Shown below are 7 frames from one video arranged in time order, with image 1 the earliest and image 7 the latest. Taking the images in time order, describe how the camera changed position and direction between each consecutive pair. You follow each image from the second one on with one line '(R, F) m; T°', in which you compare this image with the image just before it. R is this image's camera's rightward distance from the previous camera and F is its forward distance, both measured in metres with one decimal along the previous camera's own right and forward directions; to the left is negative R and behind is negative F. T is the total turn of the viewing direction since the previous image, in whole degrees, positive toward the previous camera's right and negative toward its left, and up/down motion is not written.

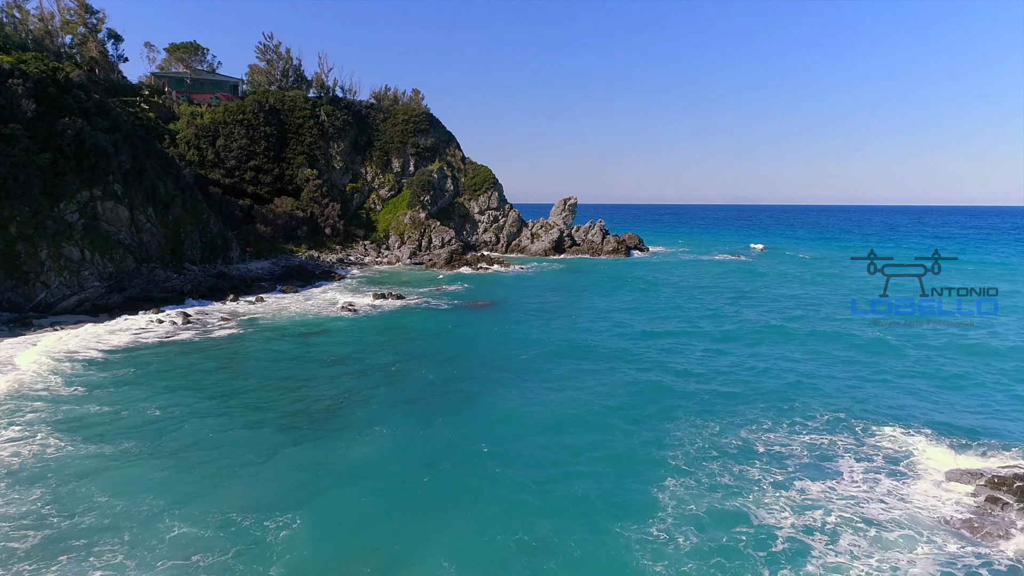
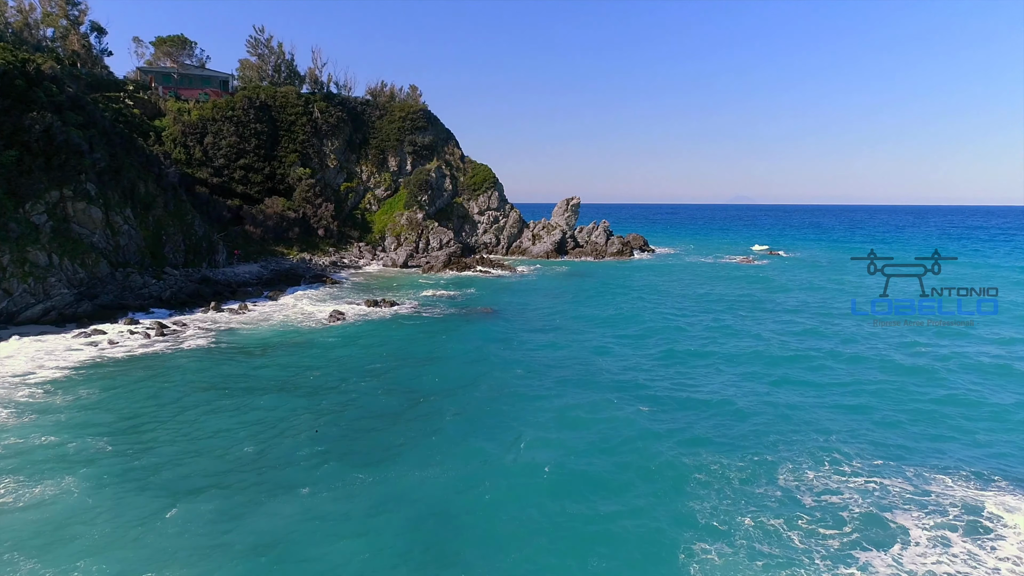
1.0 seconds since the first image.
(0.0, +2.5) m; 0°
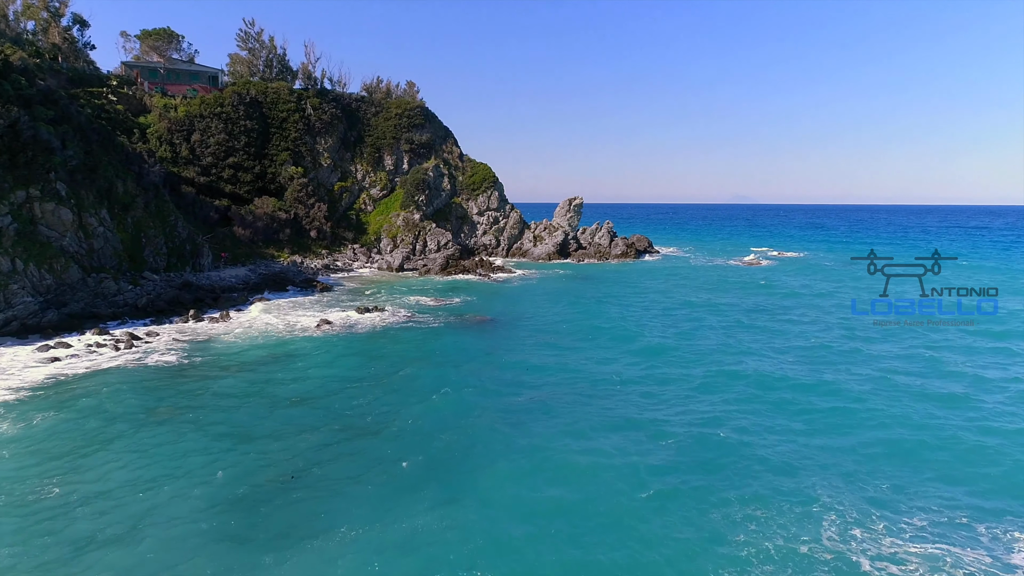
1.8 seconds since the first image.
(0.0, +2.5) m; 0°
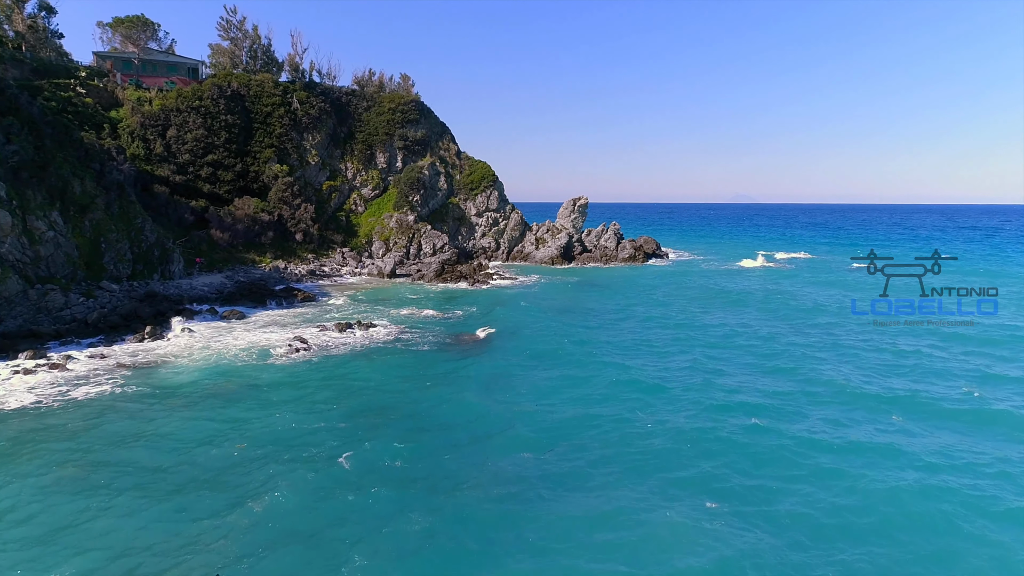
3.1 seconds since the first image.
(0.0, +4.1) m; 0°
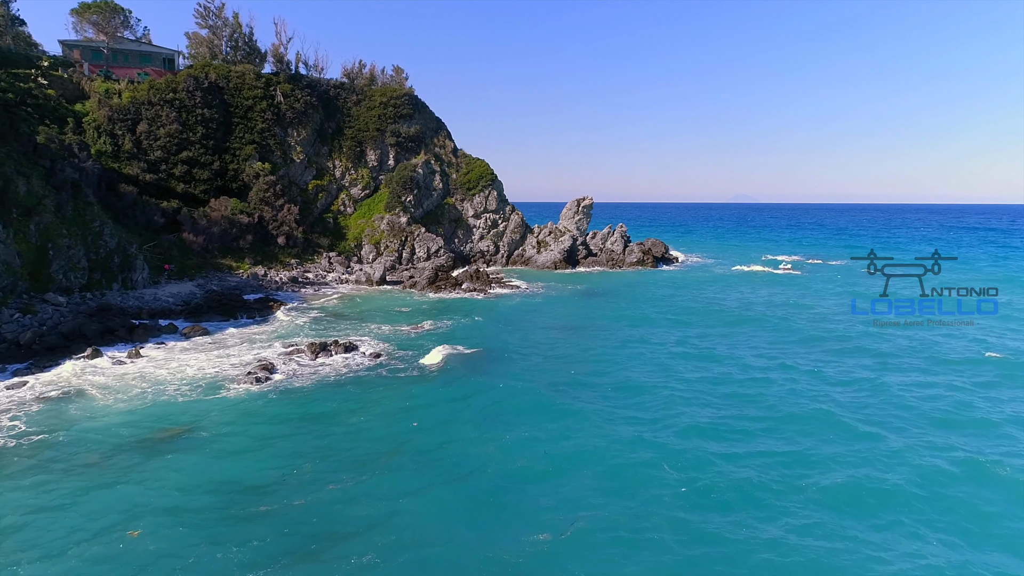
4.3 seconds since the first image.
(0.0, +4.1) m; 0°
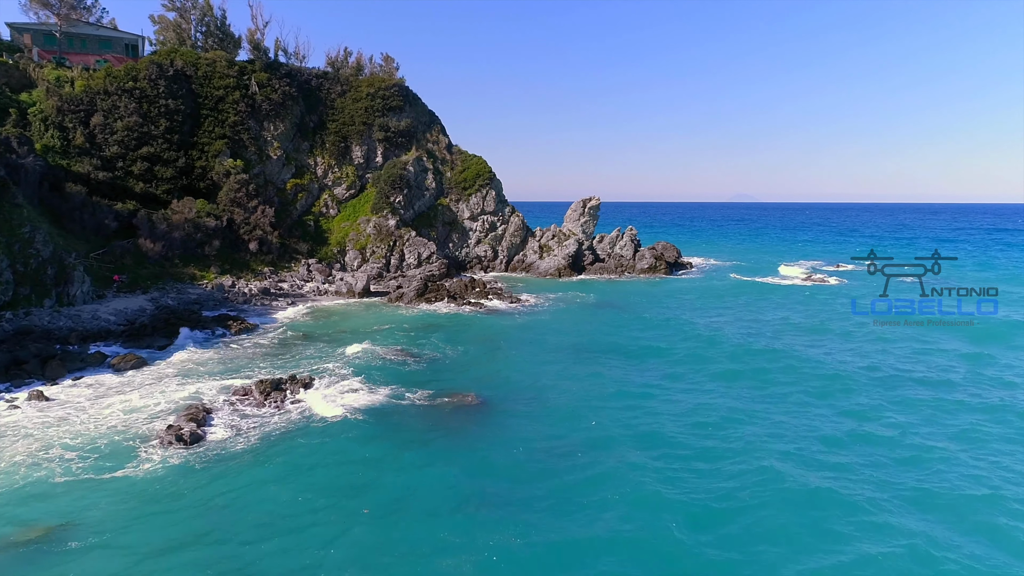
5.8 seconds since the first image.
(0.0, +5.2) m; 0°
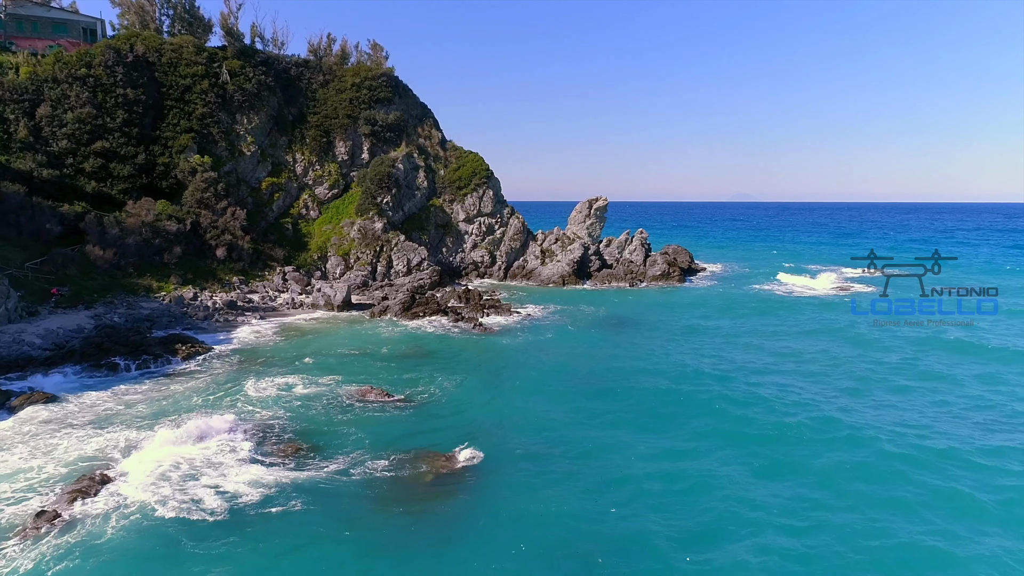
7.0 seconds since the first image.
(0.0, +4.8) m; 0°
